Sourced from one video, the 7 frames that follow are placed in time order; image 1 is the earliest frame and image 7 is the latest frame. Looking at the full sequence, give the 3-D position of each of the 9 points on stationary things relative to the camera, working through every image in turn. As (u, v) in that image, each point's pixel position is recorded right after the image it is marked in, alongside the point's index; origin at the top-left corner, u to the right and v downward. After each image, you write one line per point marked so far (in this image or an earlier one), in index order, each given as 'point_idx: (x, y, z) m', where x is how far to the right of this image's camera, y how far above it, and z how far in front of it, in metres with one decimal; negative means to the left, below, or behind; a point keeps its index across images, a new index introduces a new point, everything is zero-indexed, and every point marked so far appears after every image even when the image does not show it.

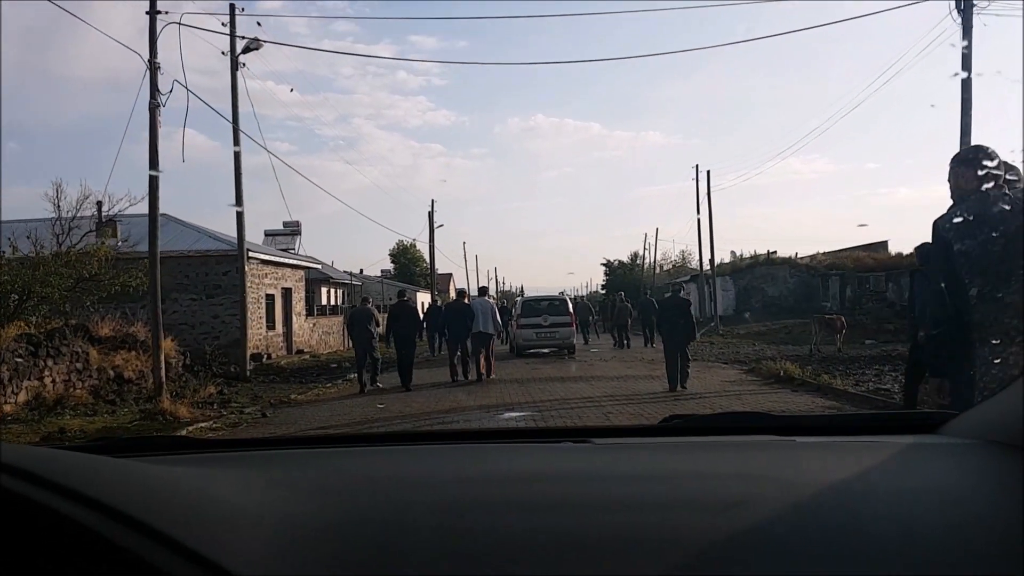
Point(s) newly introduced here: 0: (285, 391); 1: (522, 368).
0: (-2.9, -1.3, +10.0) m
1: (+0.1, -1.3, +12.4) m
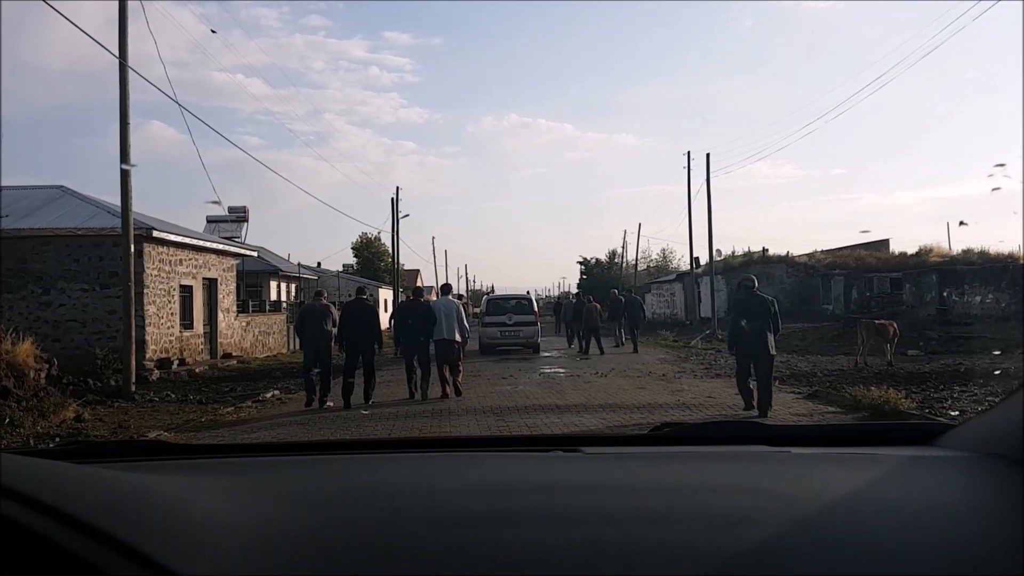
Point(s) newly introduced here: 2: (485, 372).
0: (-3.1, -1.1, +7.5) m
1: (-0.3, -1.2, +10.0) m
2: (-0.5, -1.3, +12.4) m
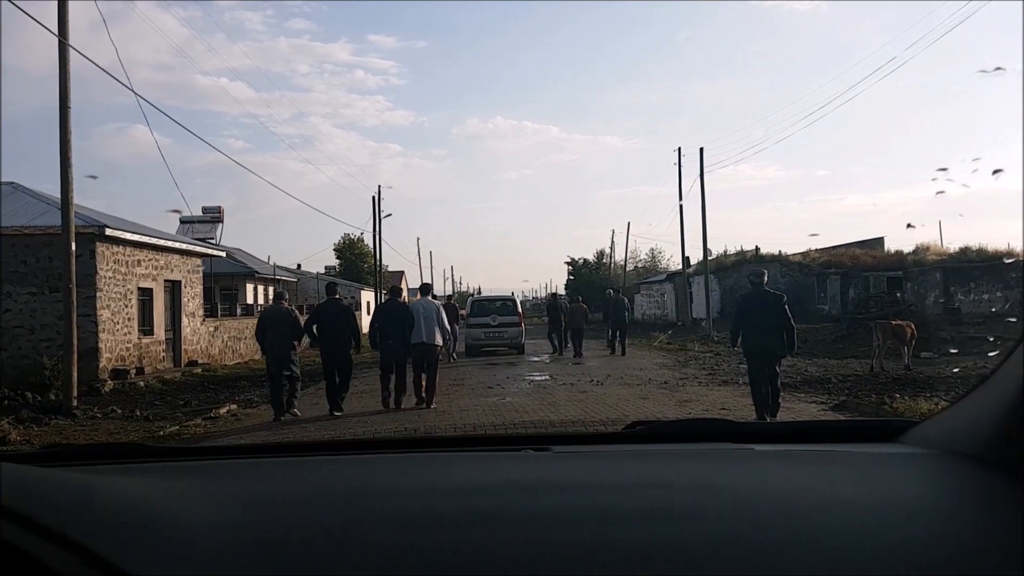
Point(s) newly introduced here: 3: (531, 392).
0: (-3.2, -1.1, +6.6) m
1: (-0.4, -1.2, +9.2) m
2: (-0.6, -1.3, +11.6) m
3: (+0.2, -1.2, +9.0) m
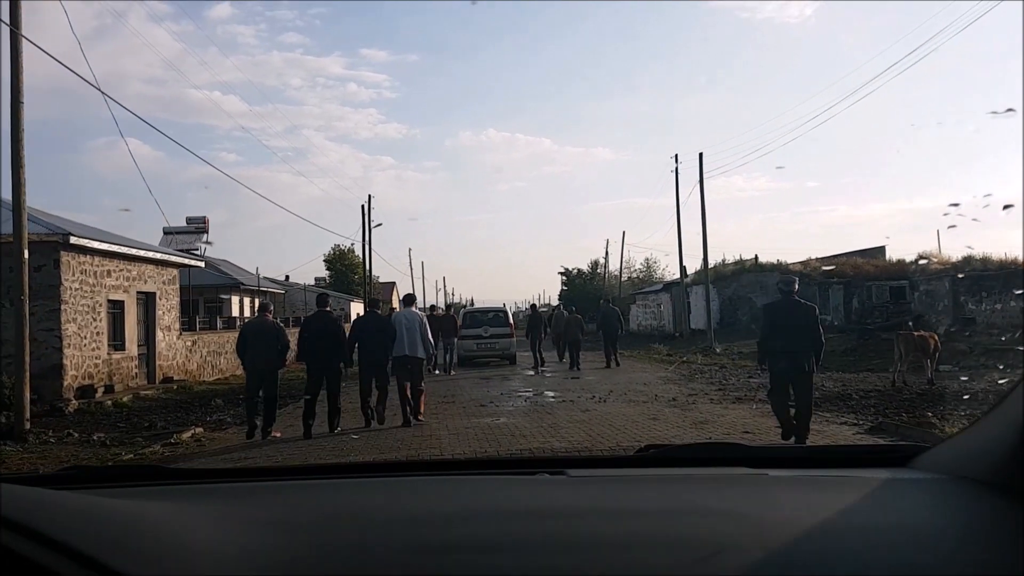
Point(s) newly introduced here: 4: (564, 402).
0: (-3.3, -1.2, +6.0) m
1: (-0.5, -1.3, +8.6) m
2: (-0.7, -1.5, +11.0) m
3: (+0.2, -1.3, +8.4) m
4: (+0.6, -1.2, +8.8) m
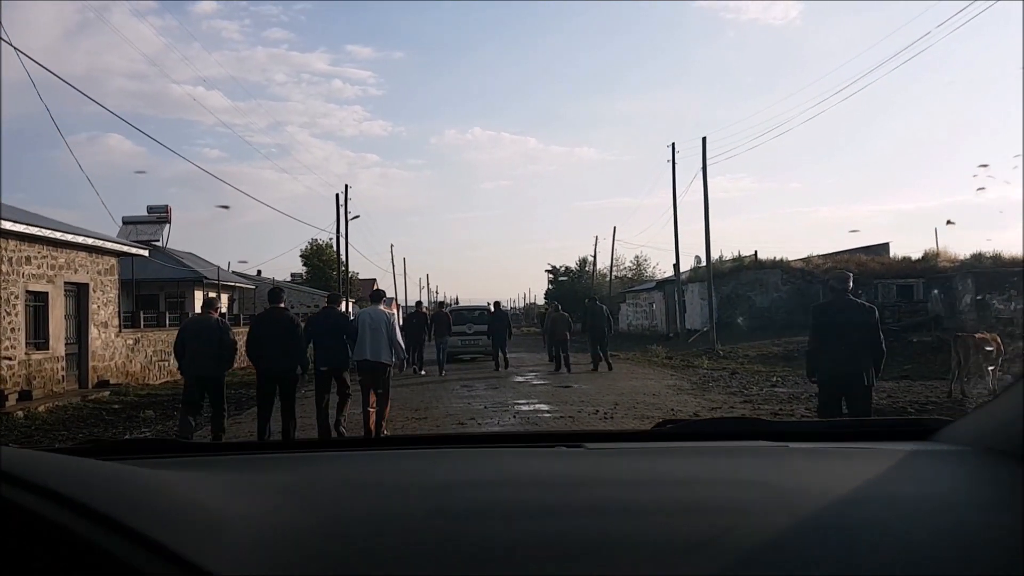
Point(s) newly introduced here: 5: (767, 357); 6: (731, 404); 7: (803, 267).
0: (-3.4, -1.1, +4.6) m
1: (-0.6, -1.3, +7.3) m
2: (-0.9, -1.4, +9.7) m
3: (0.0, -1.2, +7.1) m
4: (+0.4, -1.2, +7.5) m
5: (+4.8, -1.3, +15.0) m
6: (+2.1, -1.1, +7.6) m
7: (+5.2, +0.4, +14.5) m
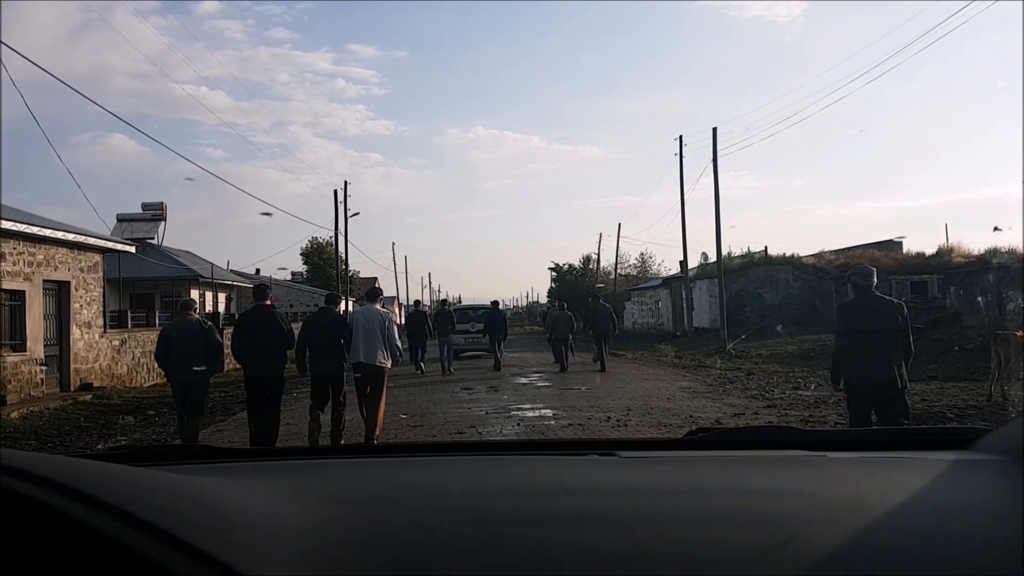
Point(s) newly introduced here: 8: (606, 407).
0: (-3.3, -1.1, +4.1) m
1: (-0.6, -1.2, +6.8) m
2: (-0.9, -1.4, +9.2) m
3: (+0.1, -1.1, +6.6) m
4: (+0.5, -1.1, +7.0) m
5: (+4.8, -1.2, +14.5) m
6: (+2.1, -1.1, +7.1) m
7: (+5.3, +0.4, +14.0) m
8: (+0.8, -1.1, +8.0) m
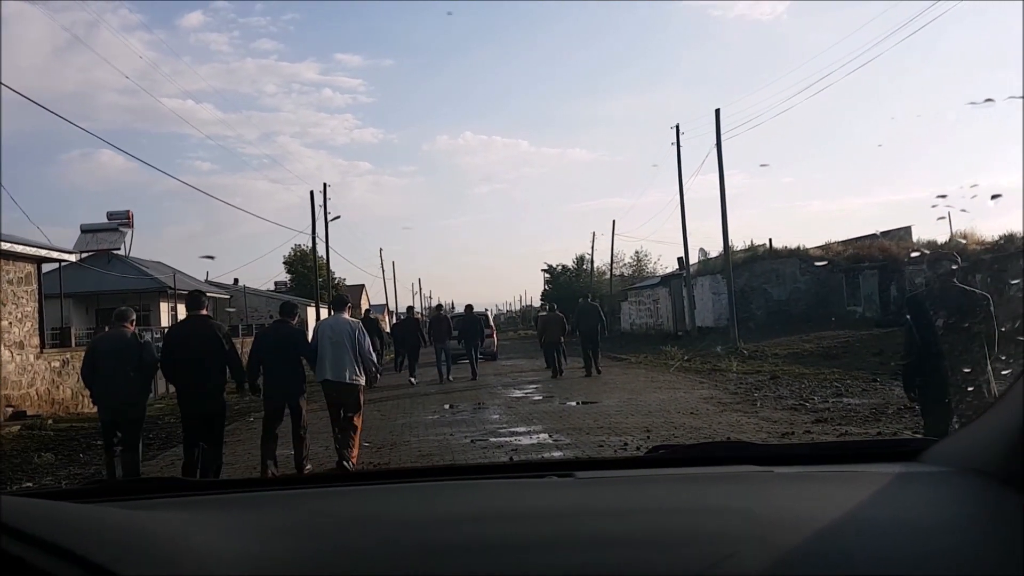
0: (-3.4, -1.2, +3.0) m
1: (-0.6, -1.2, +5.6) m
2: (-0.9, -1.4, +8.1) m
3: (0.0, -1.1, +5.5) m
4: (+0.4, -1.1, +5.9) m
5: (+4.7, -1.1, +13.5) m
6: (+2.1, -1.0, +6.0) m
7: (+5.1, +0.6, +12.9) m
8: (+0.8, -1.1, +6.8) m
